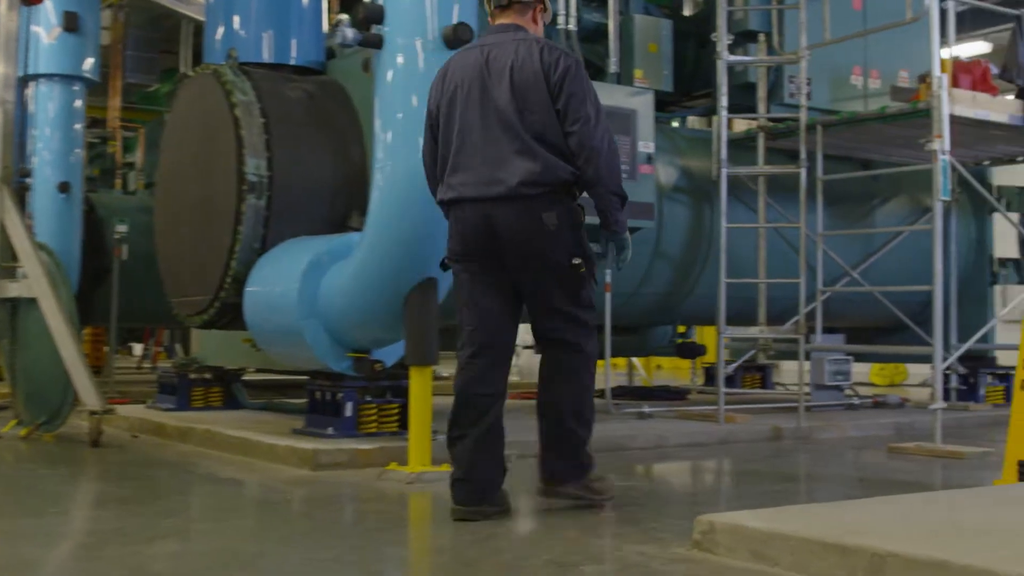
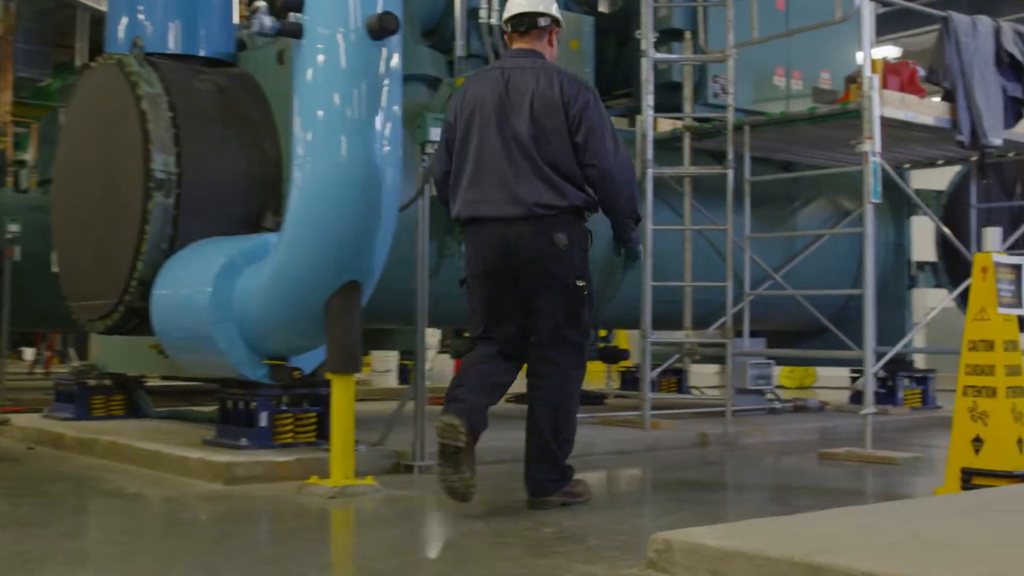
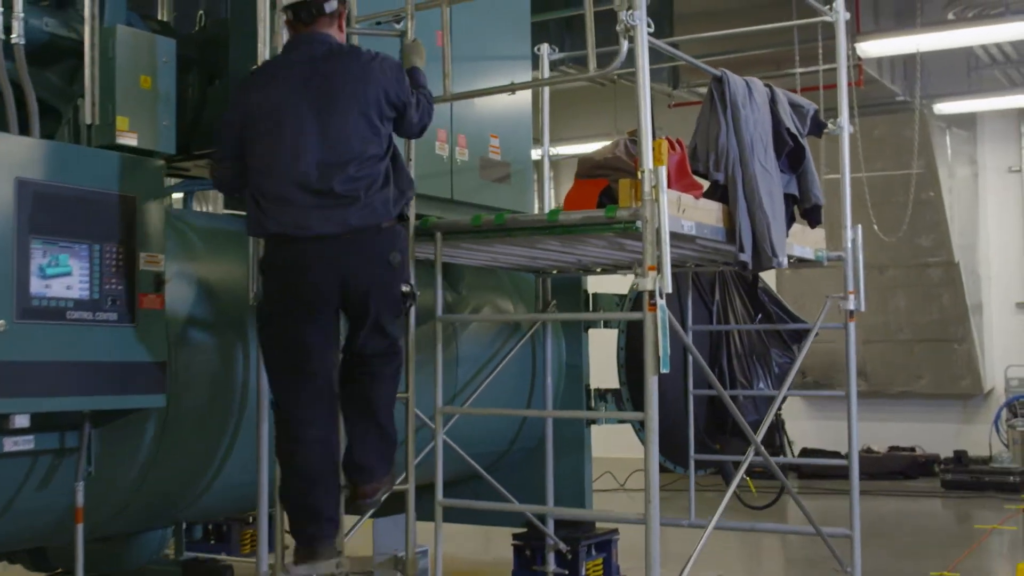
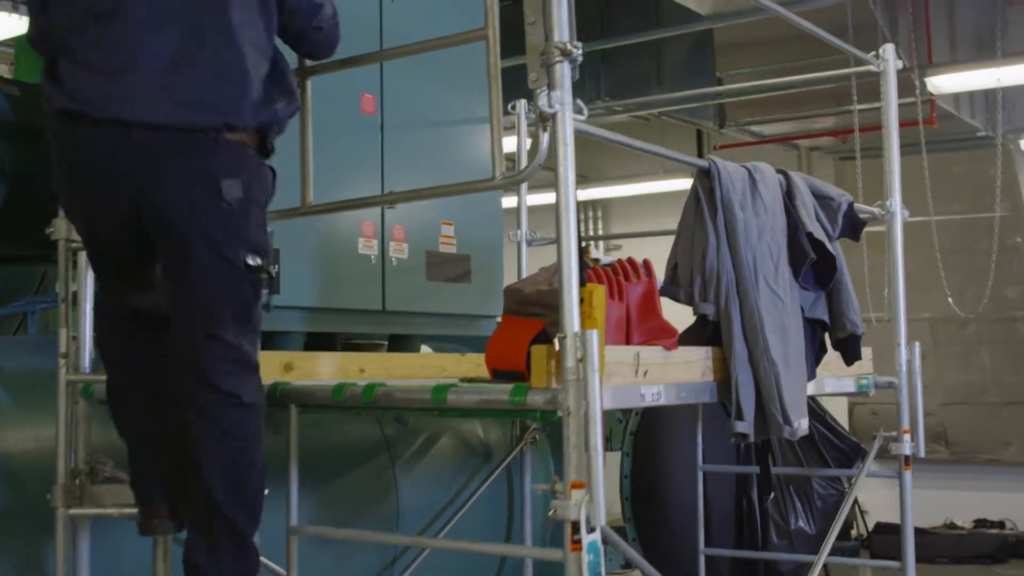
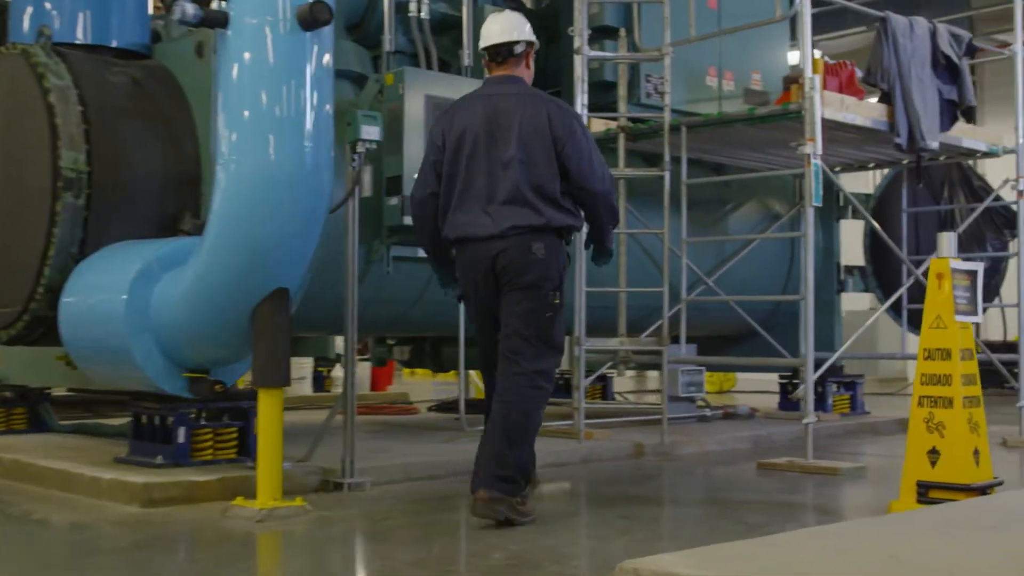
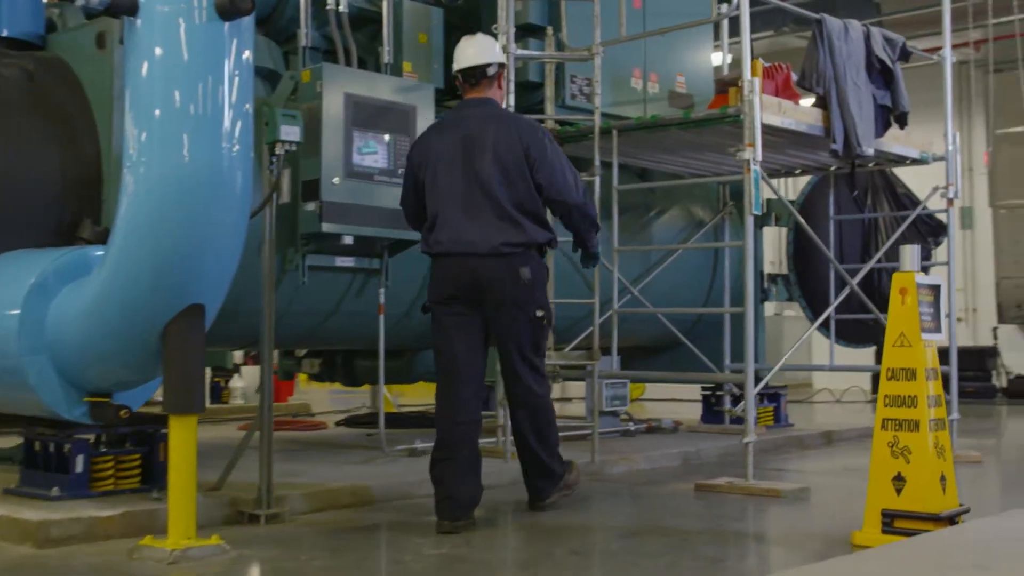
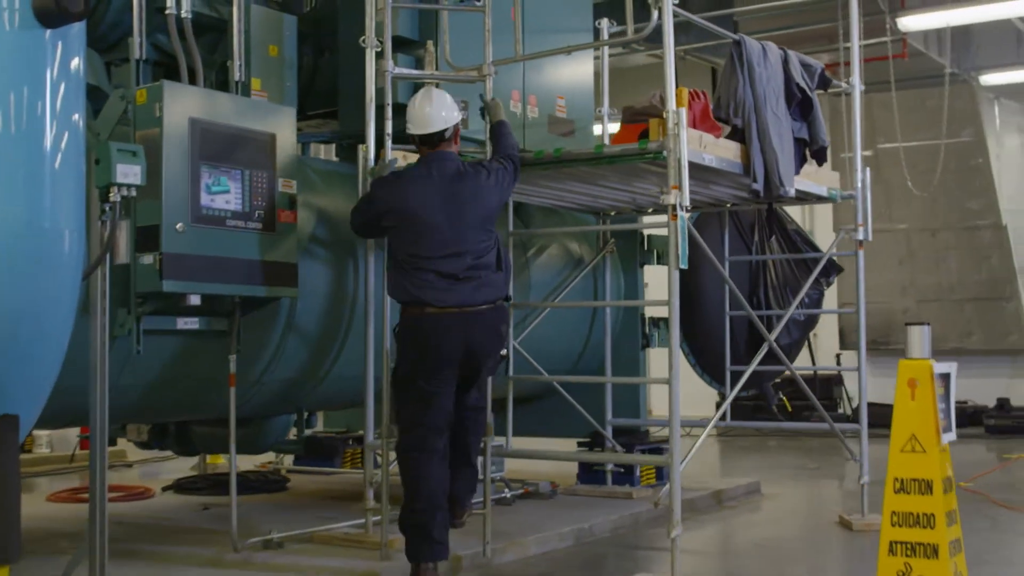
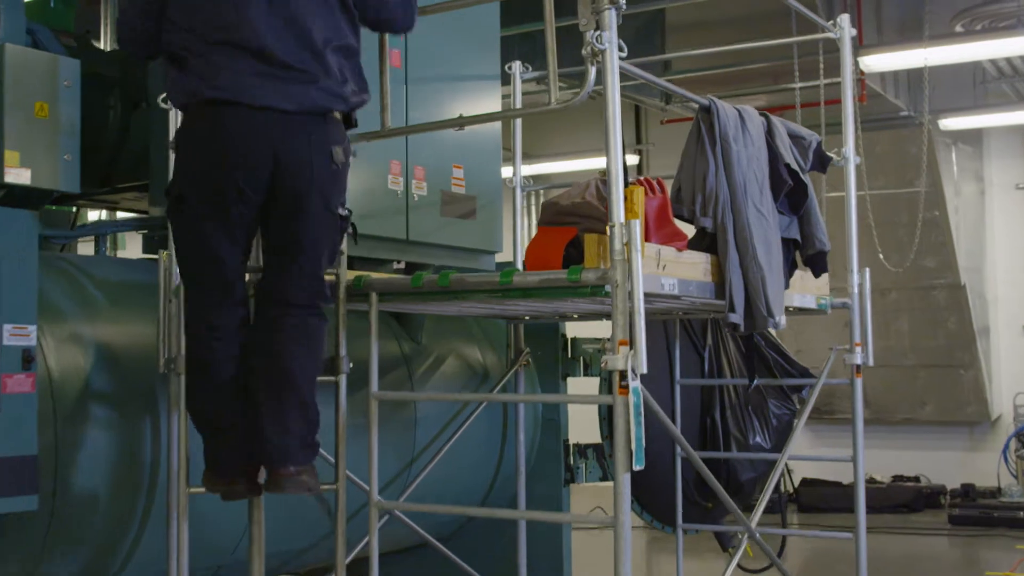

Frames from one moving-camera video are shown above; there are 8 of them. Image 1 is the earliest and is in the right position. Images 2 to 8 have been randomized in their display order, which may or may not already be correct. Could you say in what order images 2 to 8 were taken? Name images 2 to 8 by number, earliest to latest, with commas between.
2, 5, 6, 7, 3, 8, 4
